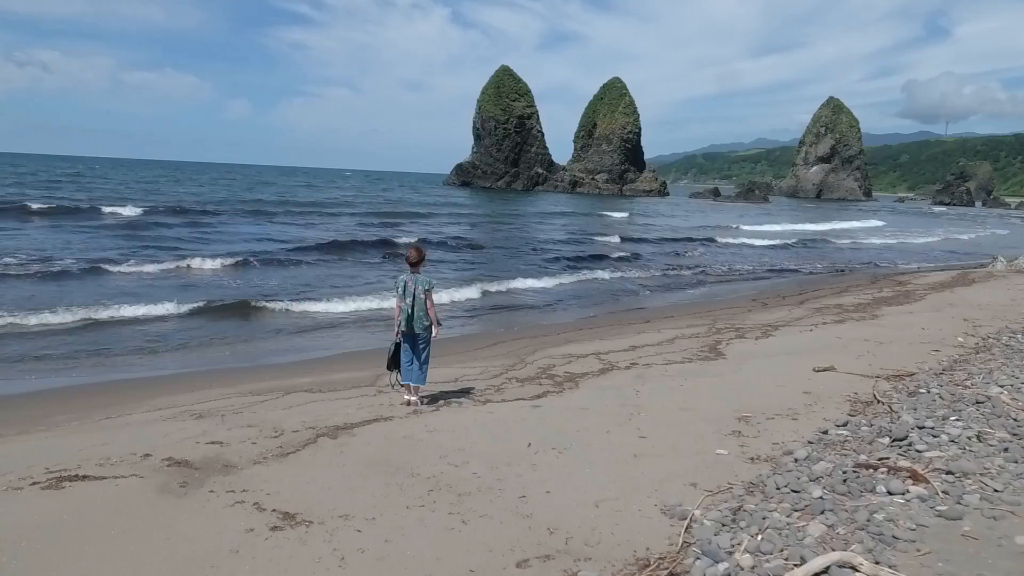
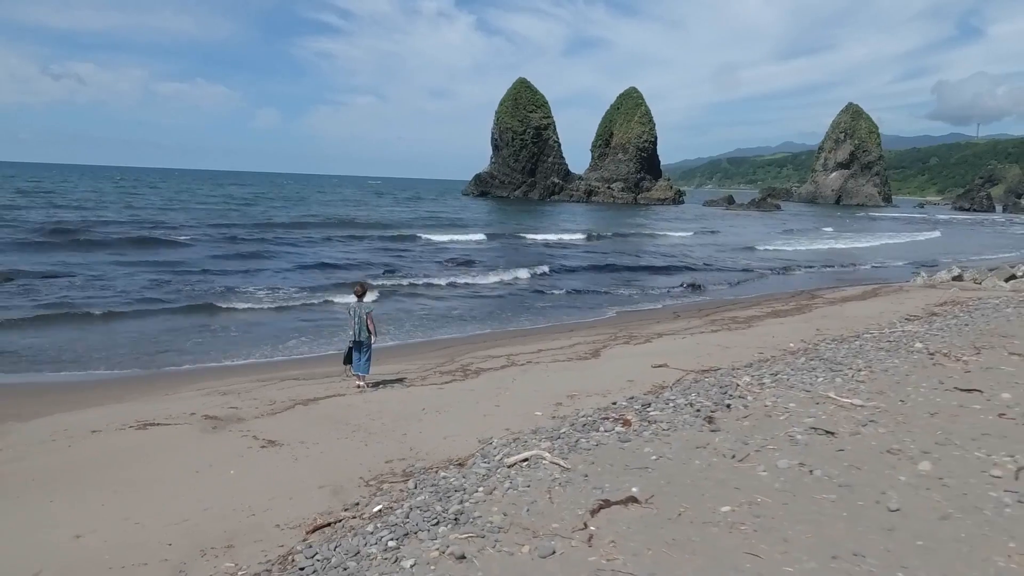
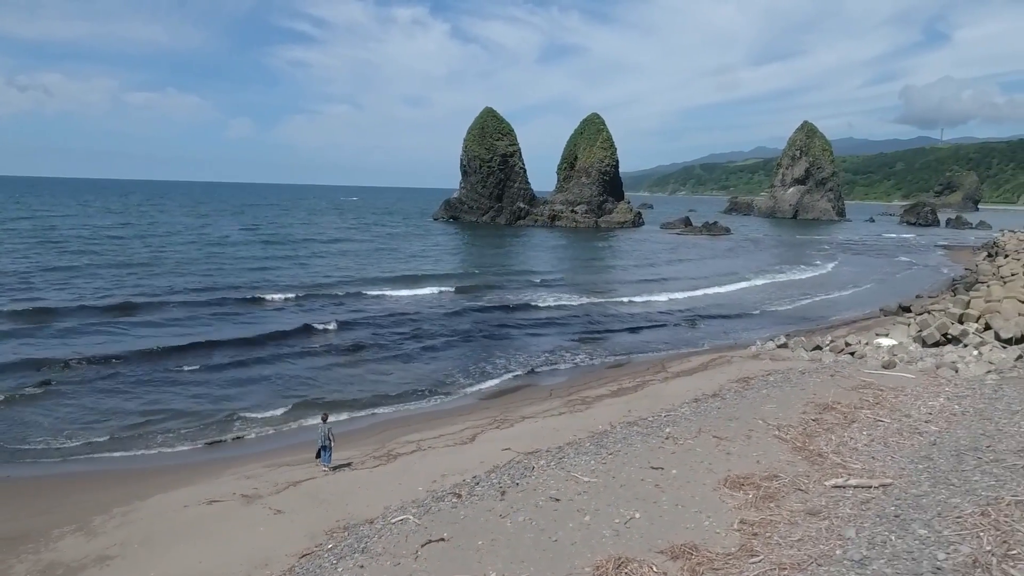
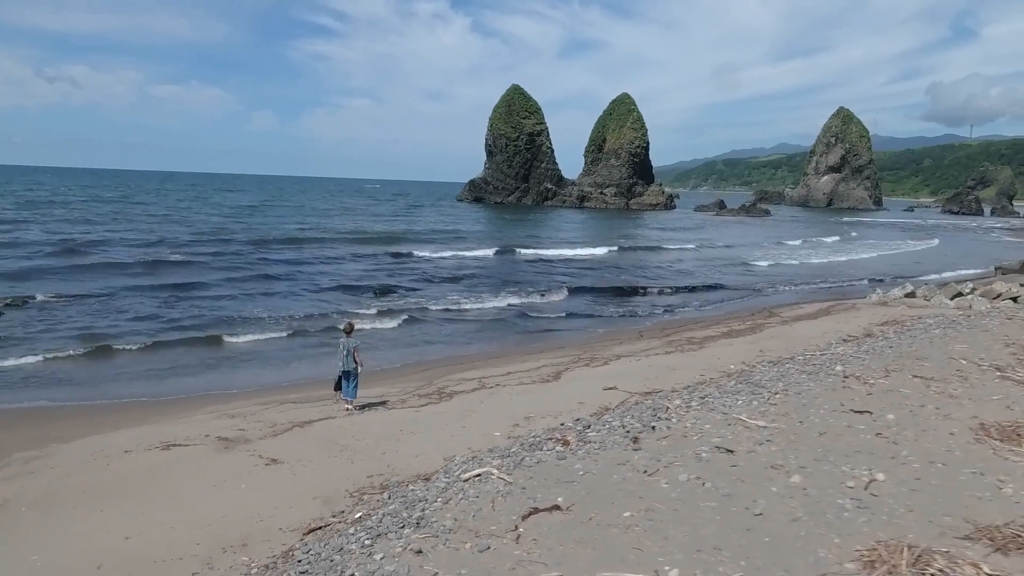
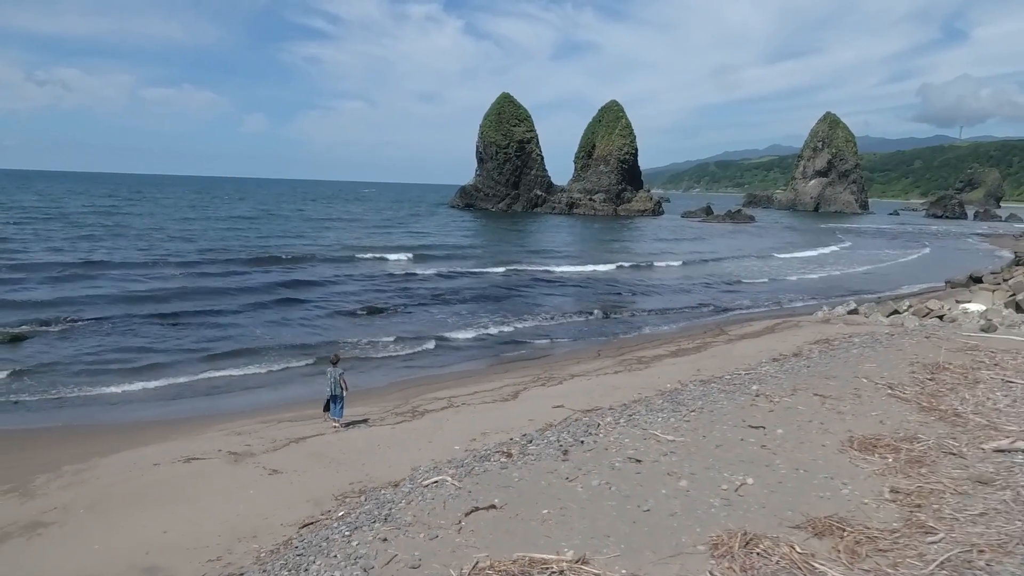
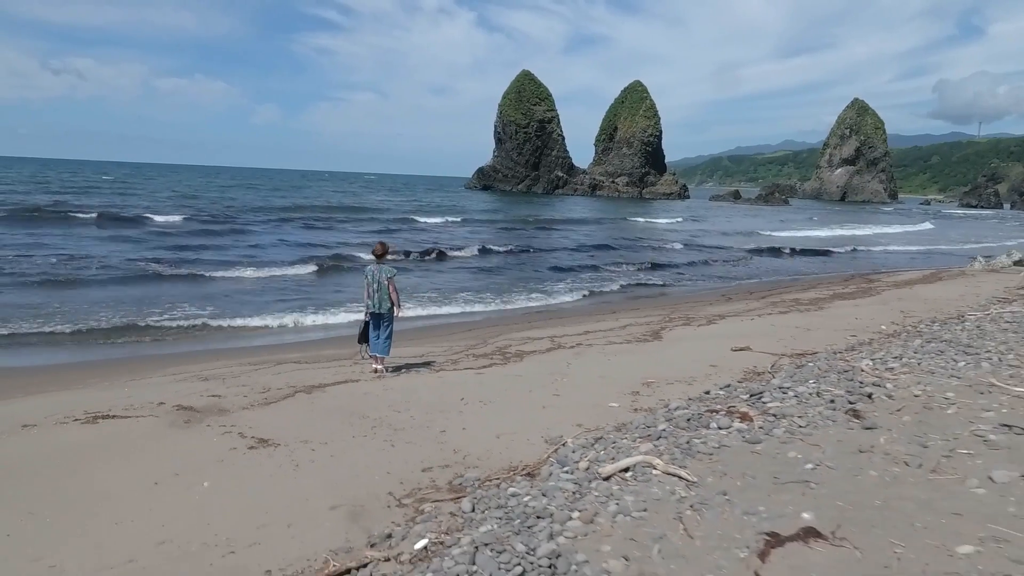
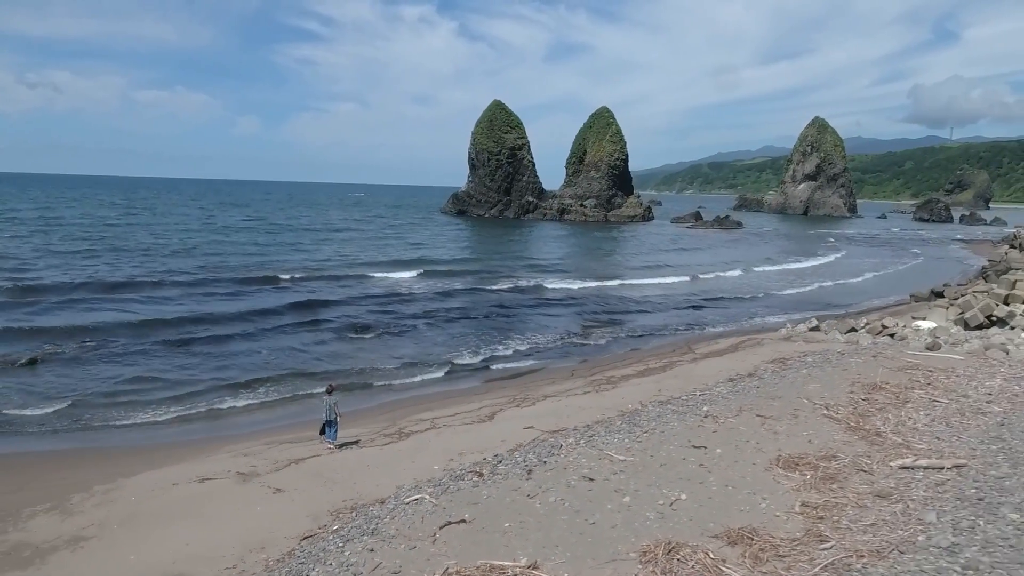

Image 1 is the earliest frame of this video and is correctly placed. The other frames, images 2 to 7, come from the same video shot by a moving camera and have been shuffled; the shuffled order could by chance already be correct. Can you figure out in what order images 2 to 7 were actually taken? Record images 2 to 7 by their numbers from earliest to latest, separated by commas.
6, 2, 4, 5, 7, 3
